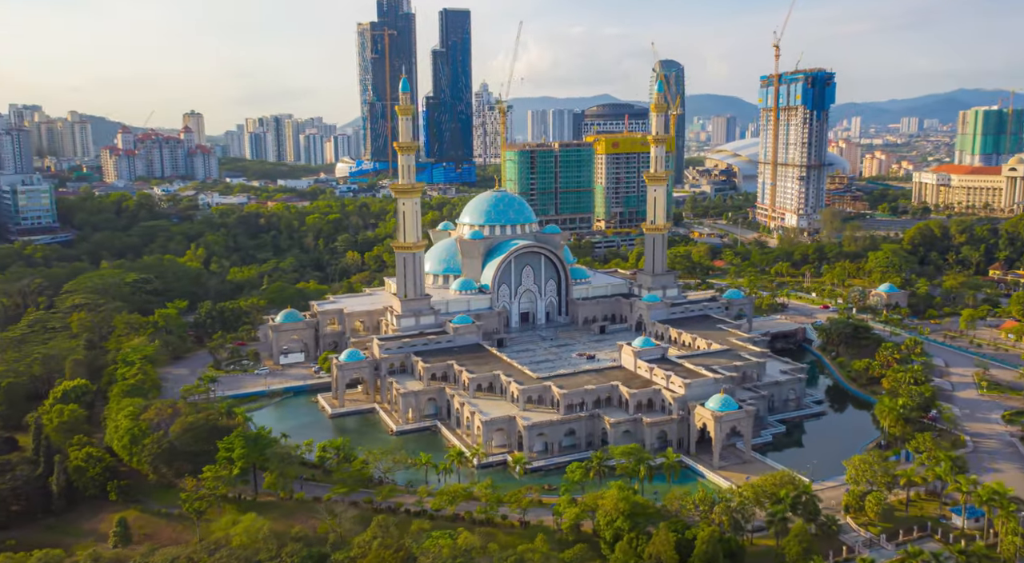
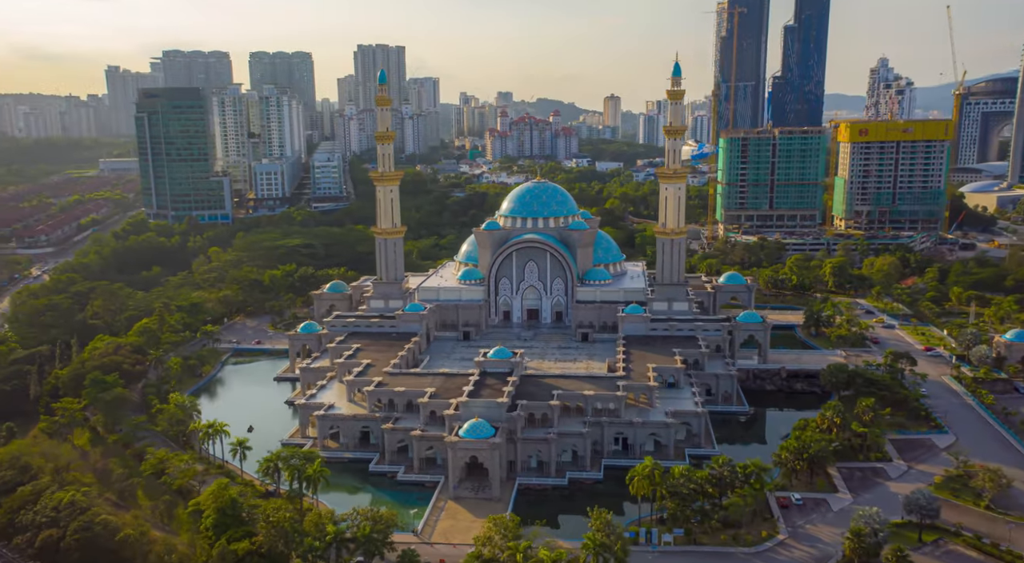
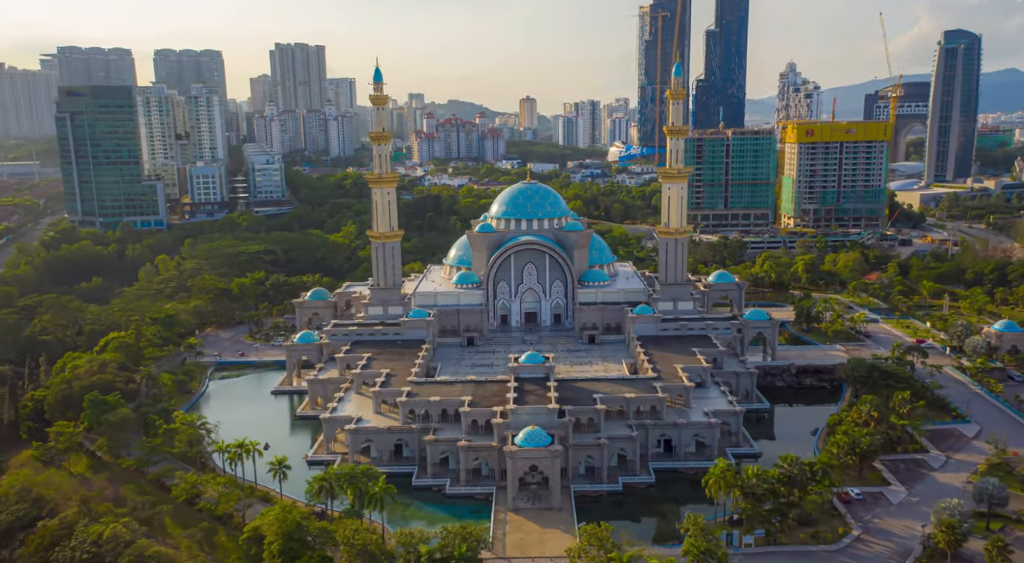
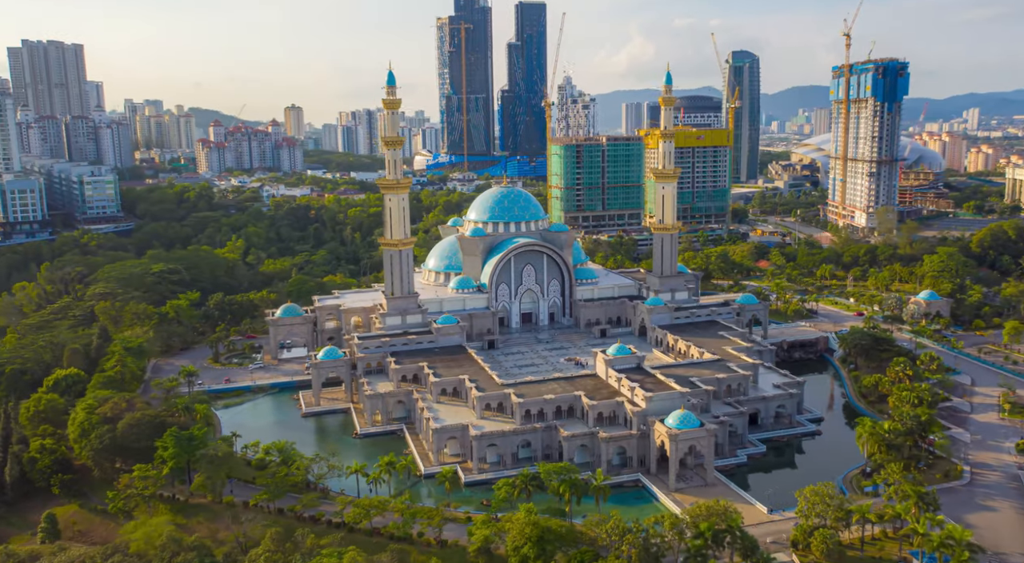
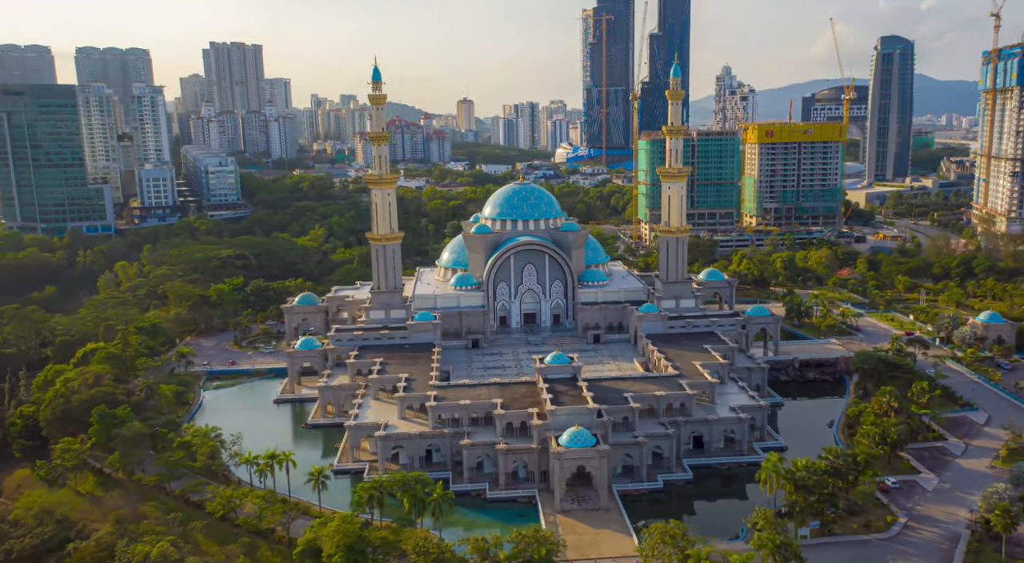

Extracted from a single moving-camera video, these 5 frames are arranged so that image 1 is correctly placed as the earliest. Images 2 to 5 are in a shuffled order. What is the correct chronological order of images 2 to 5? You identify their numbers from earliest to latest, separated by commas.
4, 5, 3, 2
